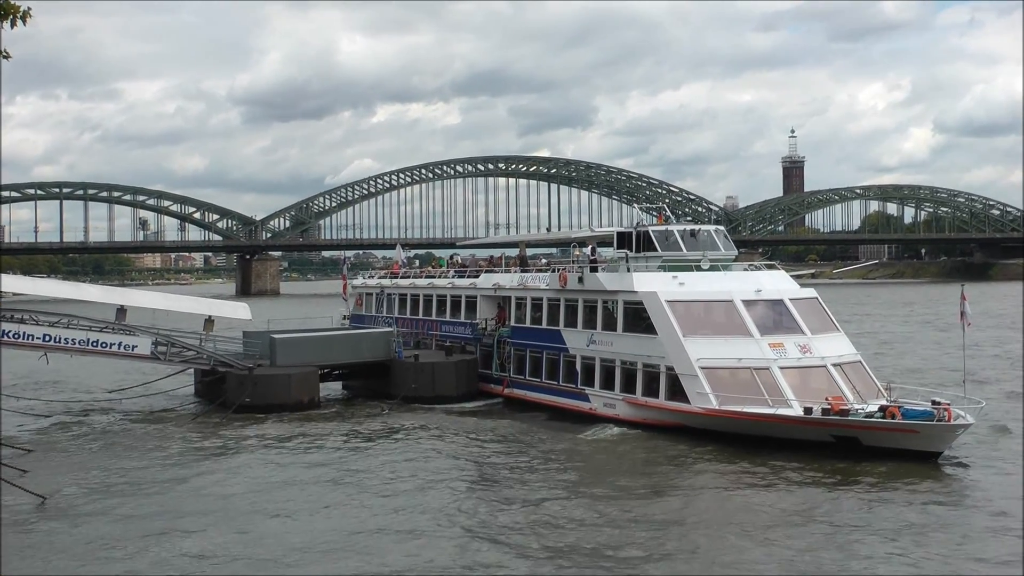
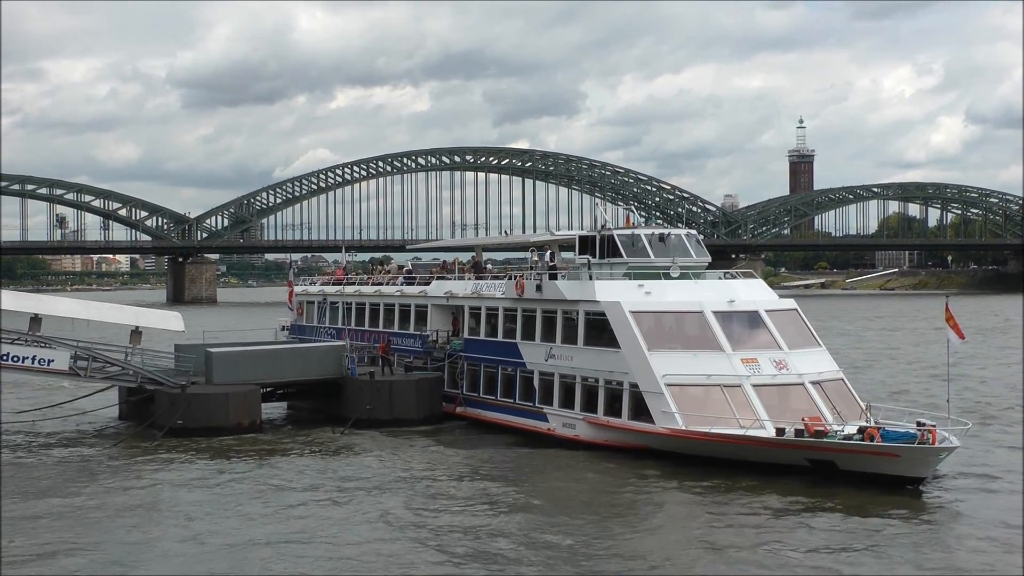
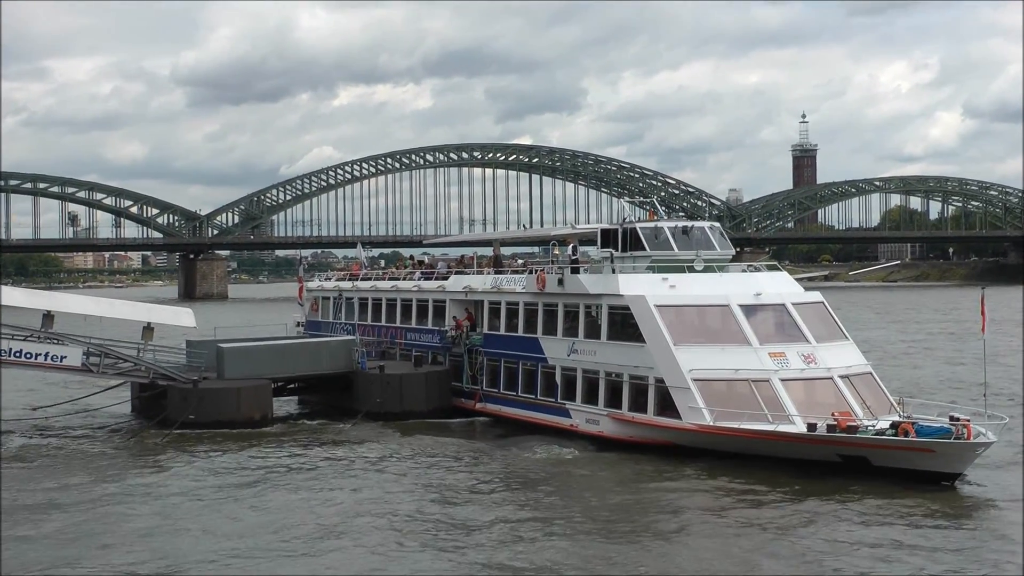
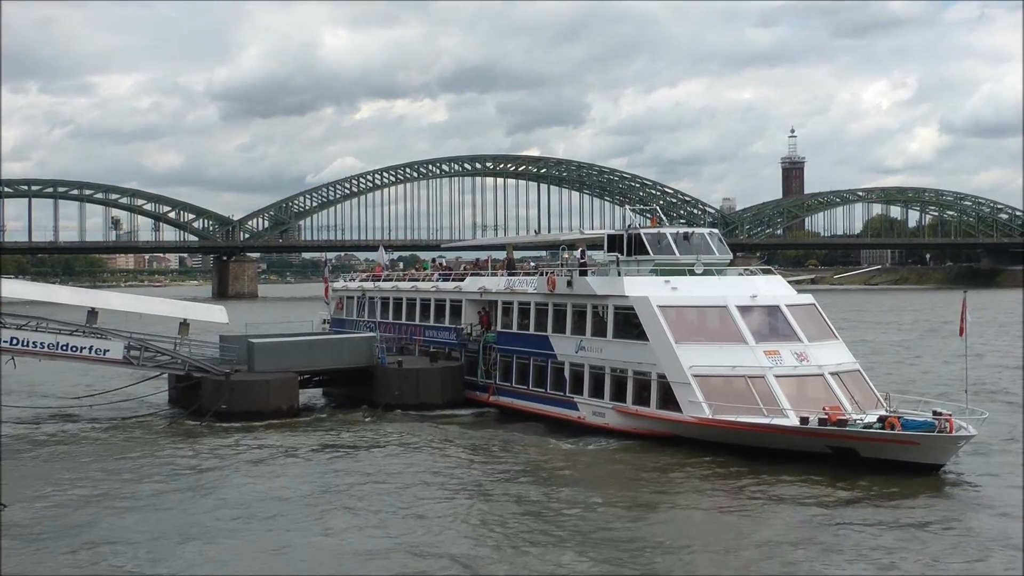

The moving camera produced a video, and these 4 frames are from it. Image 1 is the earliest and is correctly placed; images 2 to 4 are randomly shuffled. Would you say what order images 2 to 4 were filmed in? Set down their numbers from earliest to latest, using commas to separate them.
4, 3, 2
